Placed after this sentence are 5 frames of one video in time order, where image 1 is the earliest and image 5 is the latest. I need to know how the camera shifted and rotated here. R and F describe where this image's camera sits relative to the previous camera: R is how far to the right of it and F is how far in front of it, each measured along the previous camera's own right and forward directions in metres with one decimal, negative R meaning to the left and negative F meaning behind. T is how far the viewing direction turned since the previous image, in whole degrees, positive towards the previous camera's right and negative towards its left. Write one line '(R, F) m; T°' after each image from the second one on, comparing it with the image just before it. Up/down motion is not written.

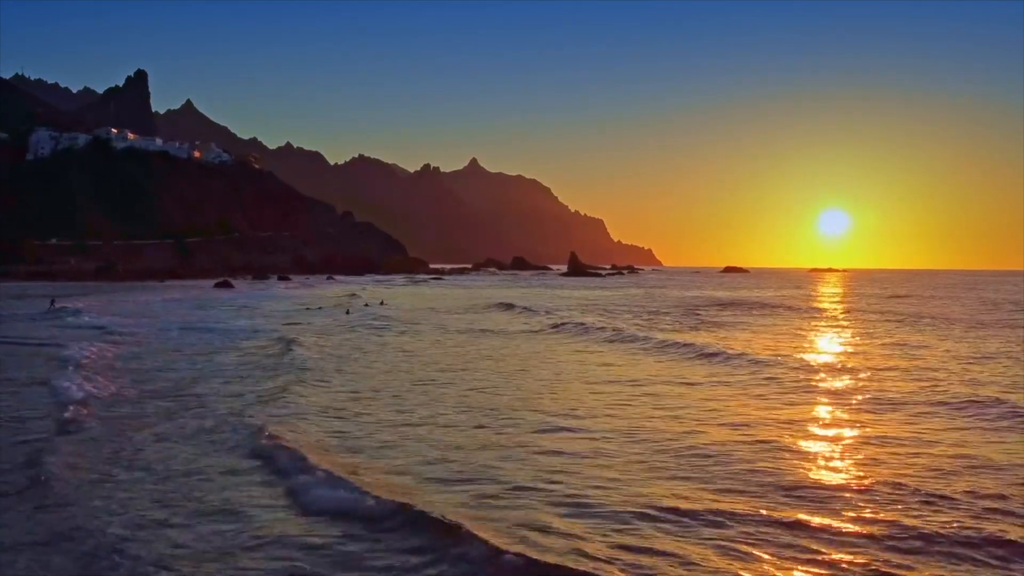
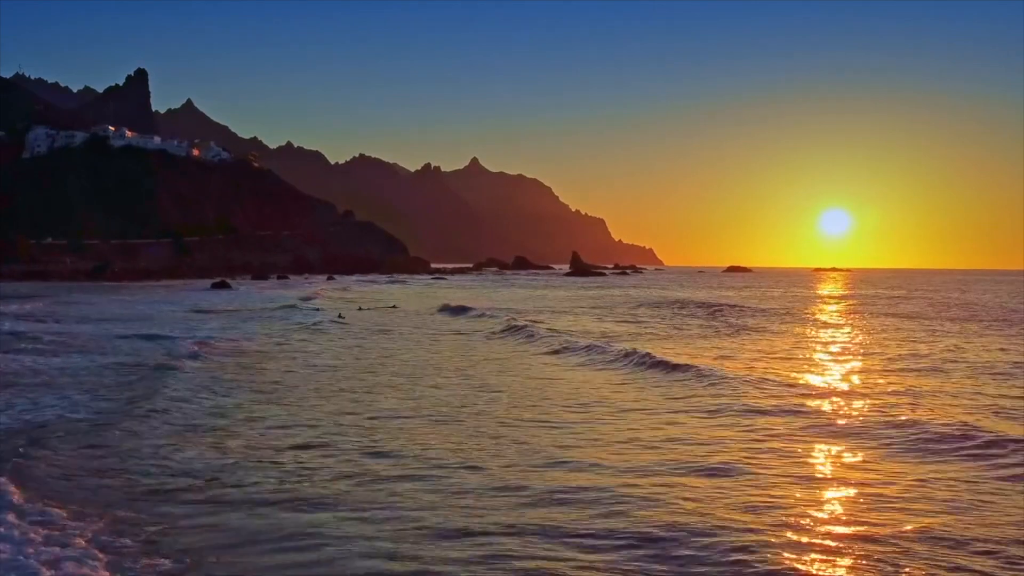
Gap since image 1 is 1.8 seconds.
(-0.2, +1.1) m; 0°
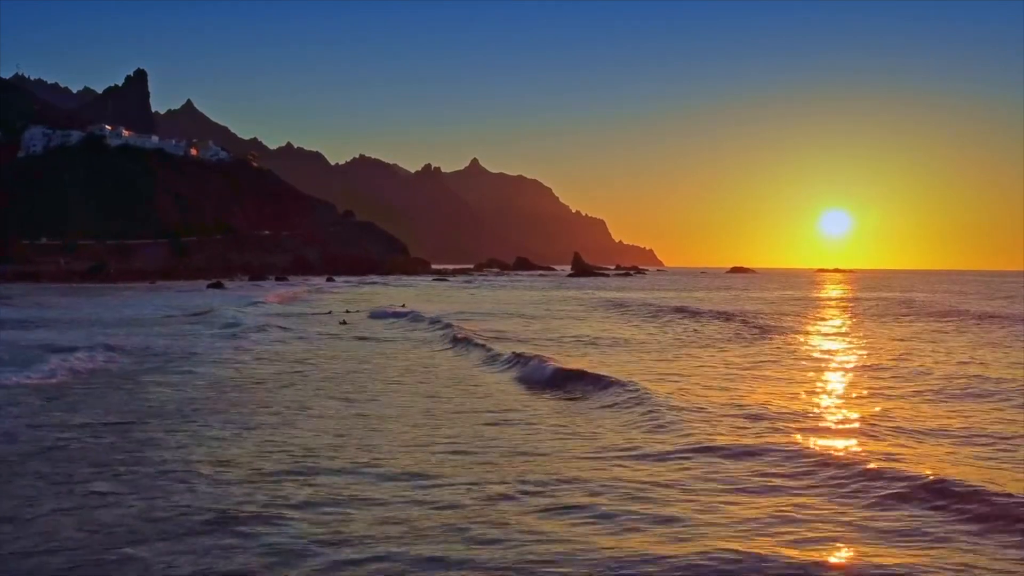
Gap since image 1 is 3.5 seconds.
(-0.3, +1.4) m; 0°
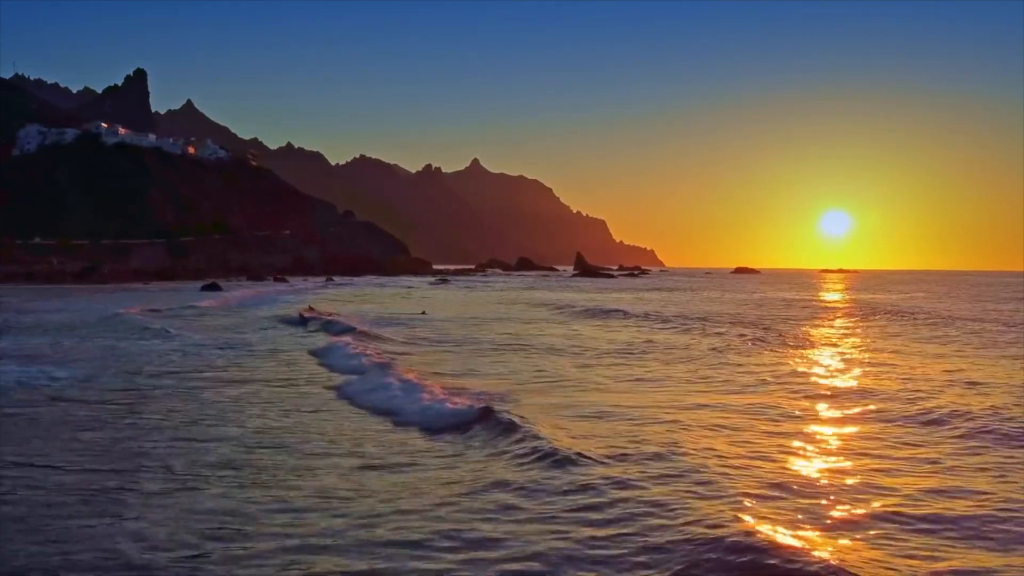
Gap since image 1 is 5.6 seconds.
(-0.4, +1.7) m; 0°
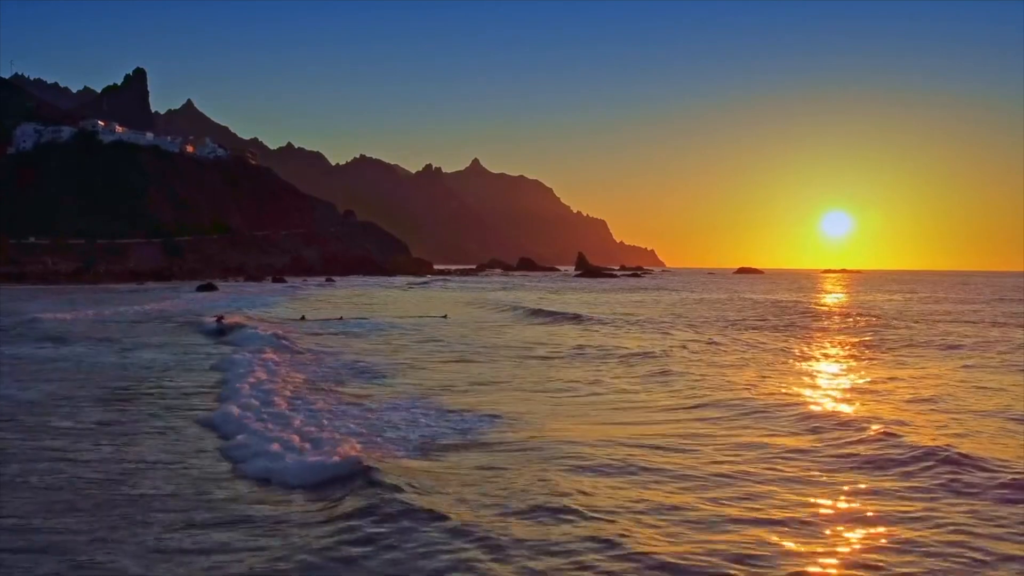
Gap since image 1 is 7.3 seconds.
(-0.2, +1.2) m; 0°
